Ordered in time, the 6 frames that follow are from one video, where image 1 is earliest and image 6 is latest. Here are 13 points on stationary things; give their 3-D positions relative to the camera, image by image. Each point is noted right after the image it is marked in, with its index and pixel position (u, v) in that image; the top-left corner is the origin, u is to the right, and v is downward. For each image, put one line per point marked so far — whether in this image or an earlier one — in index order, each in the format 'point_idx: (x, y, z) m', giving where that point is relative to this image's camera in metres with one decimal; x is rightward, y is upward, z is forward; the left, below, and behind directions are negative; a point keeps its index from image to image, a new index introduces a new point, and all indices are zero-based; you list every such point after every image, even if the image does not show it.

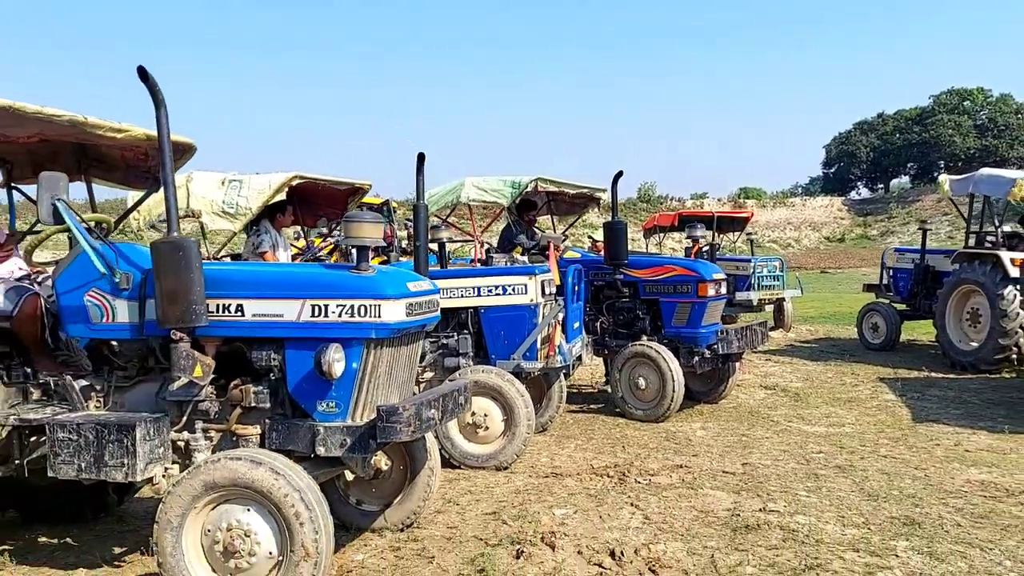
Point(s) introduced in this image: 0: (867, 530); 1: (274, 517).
0: (+1.7, -1.2, +4.3) m
1: (-0.9, -0.8, +3.2) m
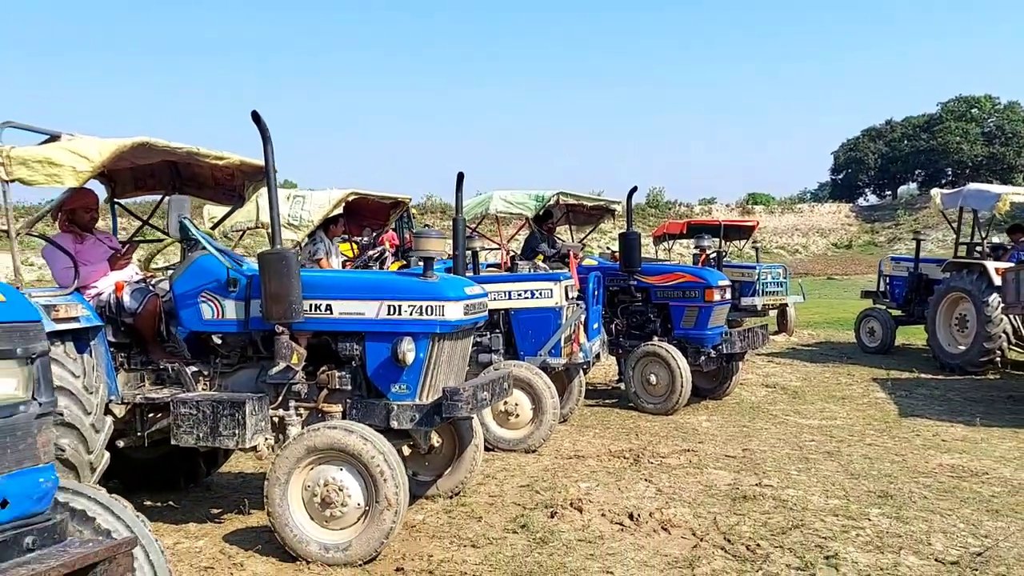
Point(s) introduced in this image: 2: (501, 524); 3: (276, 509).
0: (+1.9, -1.2, +5.1) m
1: (-0.7, -0.8, +4.0) m
2: (-0.1, -1.2, +4.7) m
3: (-1.1, -1.0, +4.0) m
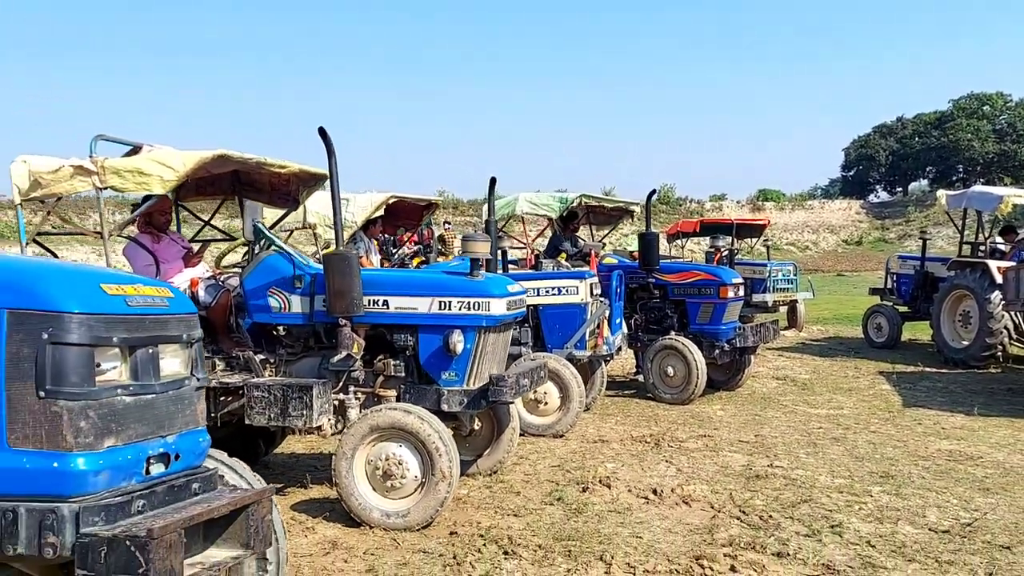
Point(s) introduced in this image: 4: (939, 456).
0: (+2.1, -1.2, +5.6) m
1: (-0.5, -0.8, +4.5) m
2: (+0.1, -1.2, +5.2) m
3: (-0.9, -1.0, +4.6) m
4: (+3.0, -1.2, +6.2) m
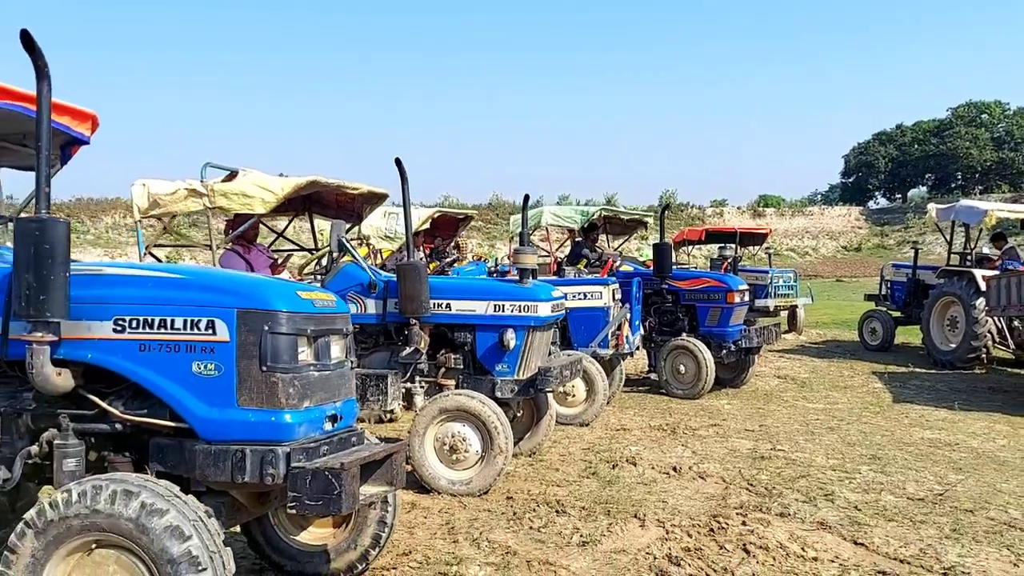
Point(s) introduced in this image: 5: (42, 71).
0: (+2.4, -1.2, +6.4) m
1: (-0.2, -0.9, +5.4) m
2: (+0.4, -1.2, +6.0) m
3: (-0.6, -1.0, +5.4) m
4: (+3.2, -1.2, +7.1) m
5: (-1.6, +0.7, +3.0) m
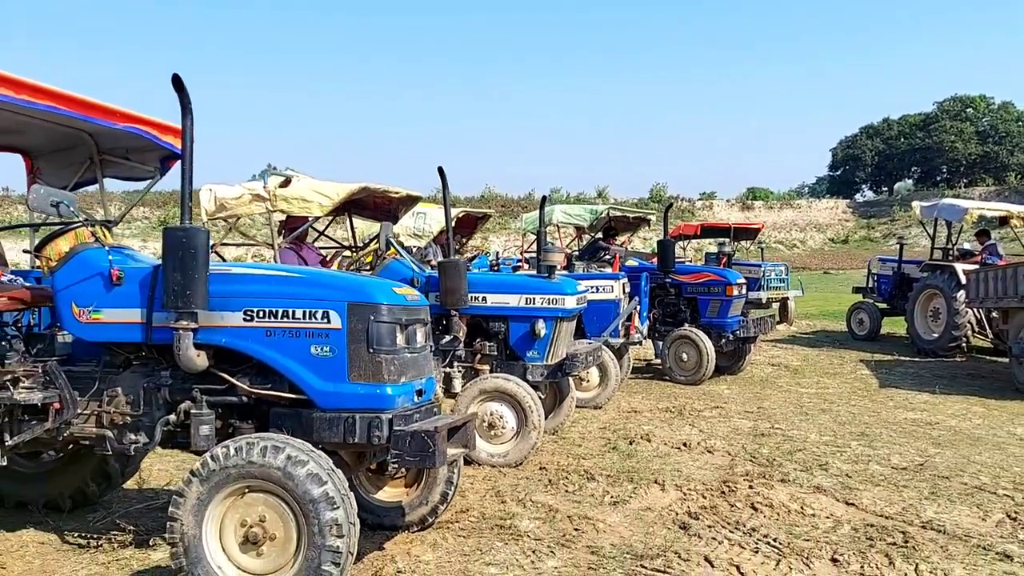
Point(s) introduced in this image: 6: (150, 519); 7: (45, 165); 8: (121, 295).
0: (+2.6, -1.2, +7.2) m
1: (0.0, -0.8, +6.1) m
2: (+0.6, -1.2, +6.7) m
3: (-0.4, -1.0, +6.1) m
4: (+3.4, -1.2, +7.9) m
5: (-1.3, +0.7, +3.7) m
6: (-1.9, -1.2, +4.7) m
7: (-2.7, +0.7, +5.3) m
8: (-1.7, 0.0, +3.9) m
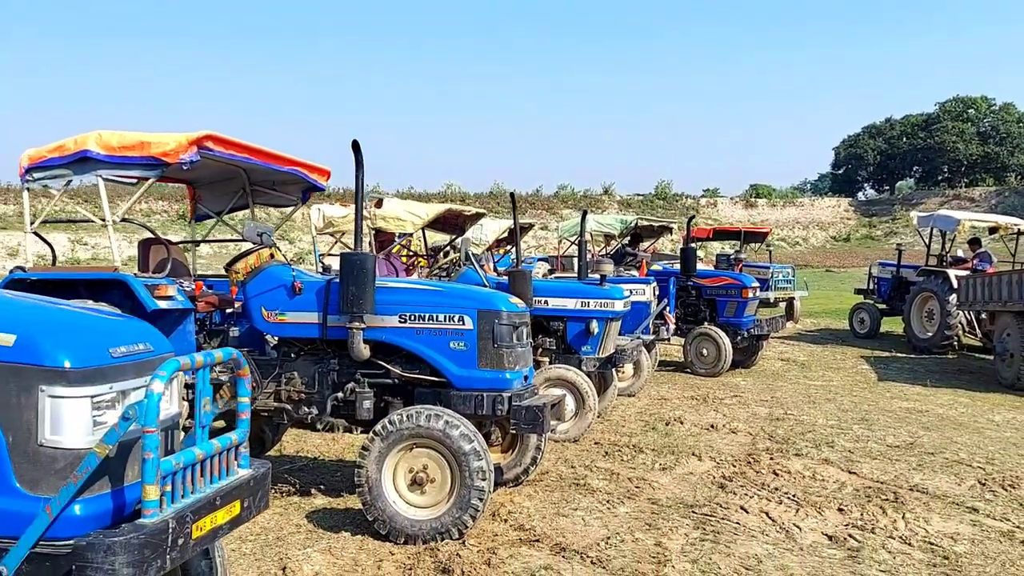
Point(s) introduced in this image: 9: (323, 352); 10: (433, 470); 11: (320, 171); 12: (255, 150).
0: (+3.1, -1.3, +8.4) m
1: (+0.5, -0.9, +7.4) m
2: (+1.1, -1.2, +8.0) m
3: (+0.1, -1.0, +7.4) m
4: (+3.9, -1.2, +9.1) m
5: (-0.8, +0.7, +4.9) m
6: (-1.4, -1.2, +6.0) m
7: (-2.2, +0.7, +6.5) m
8: (-1.2, -0.1, +5.2) m
9: (-1.1, -0.4, +5.3) m
10: (-0.4, -0.9, +4.6) m
11: (-1.3, +0.8, +6.1) m
12: (-1.6, +0.9, +5.6) m
